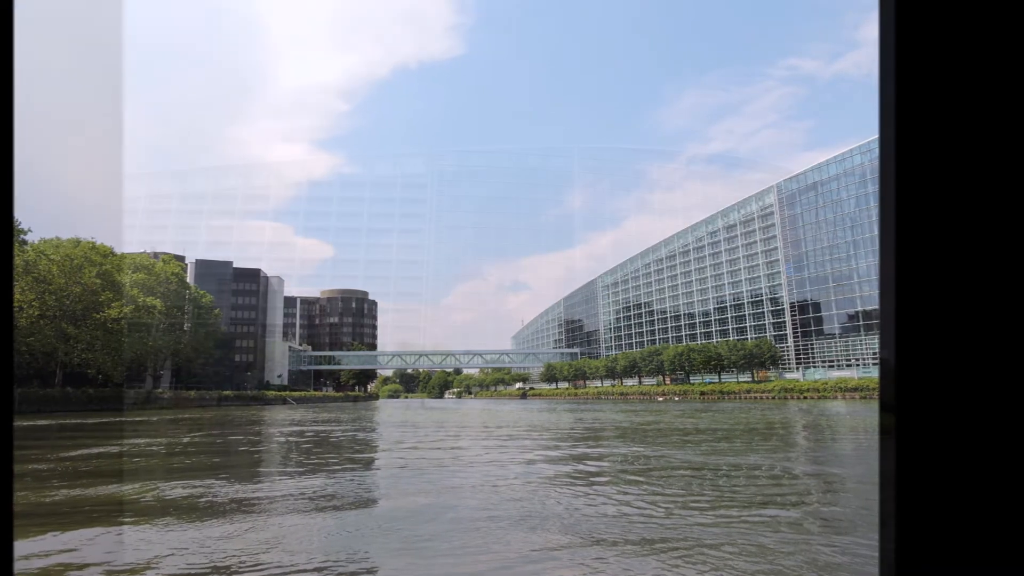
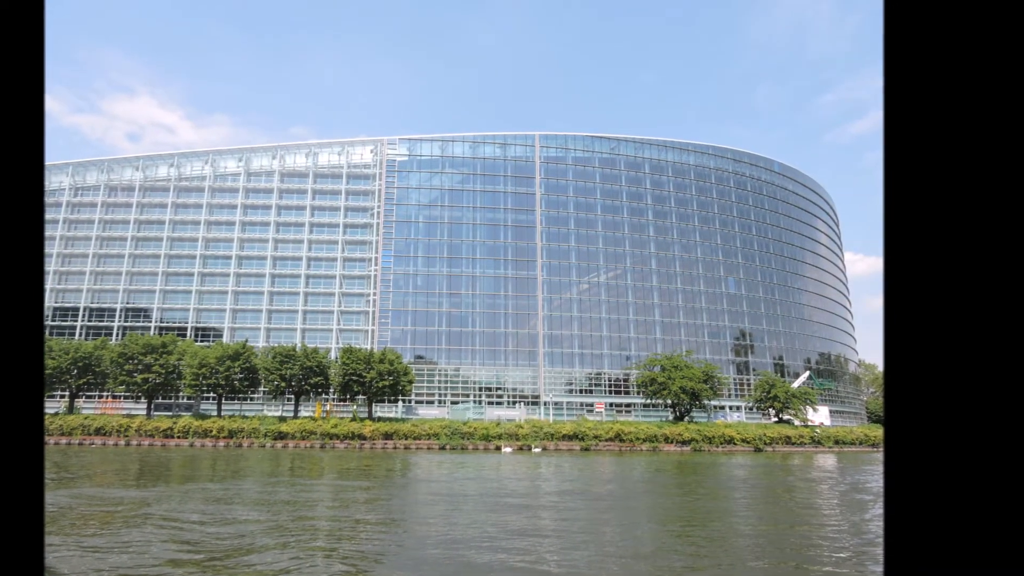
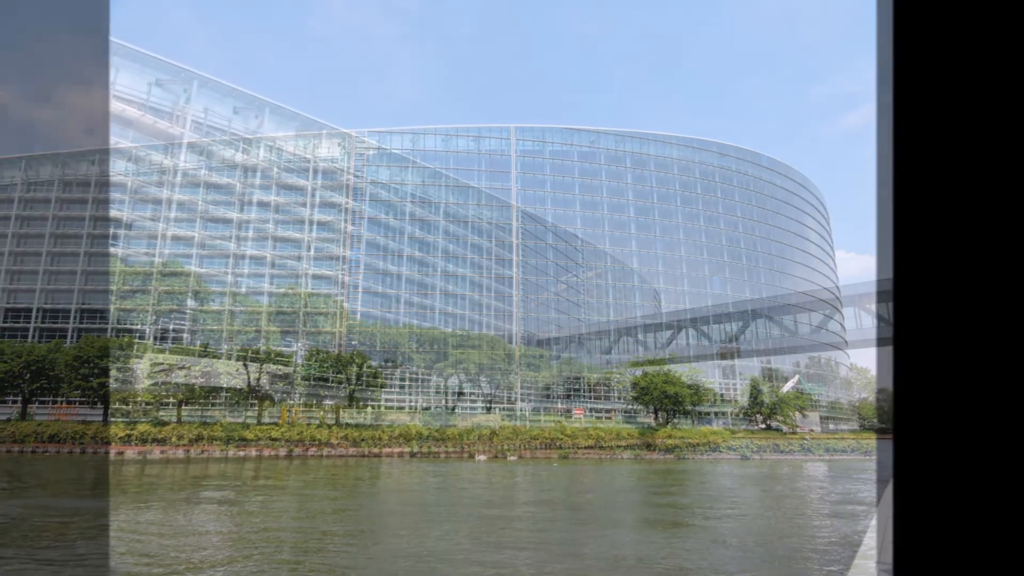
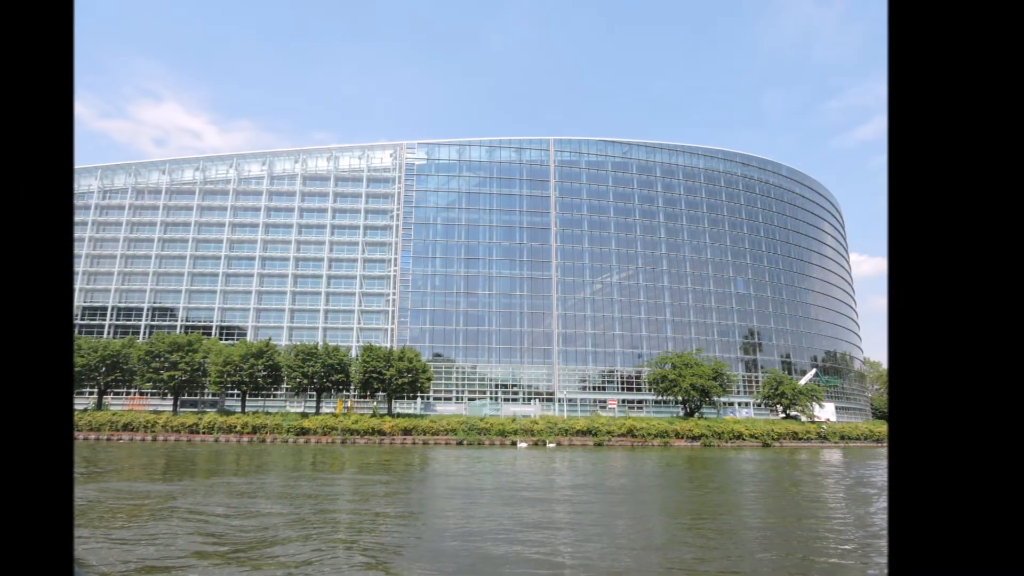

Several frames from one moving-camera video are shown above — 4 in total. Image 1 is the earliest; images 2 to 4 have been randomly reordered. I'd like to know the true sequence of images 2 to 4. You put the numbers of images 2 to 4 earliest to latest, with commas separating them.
4, 2, 3
